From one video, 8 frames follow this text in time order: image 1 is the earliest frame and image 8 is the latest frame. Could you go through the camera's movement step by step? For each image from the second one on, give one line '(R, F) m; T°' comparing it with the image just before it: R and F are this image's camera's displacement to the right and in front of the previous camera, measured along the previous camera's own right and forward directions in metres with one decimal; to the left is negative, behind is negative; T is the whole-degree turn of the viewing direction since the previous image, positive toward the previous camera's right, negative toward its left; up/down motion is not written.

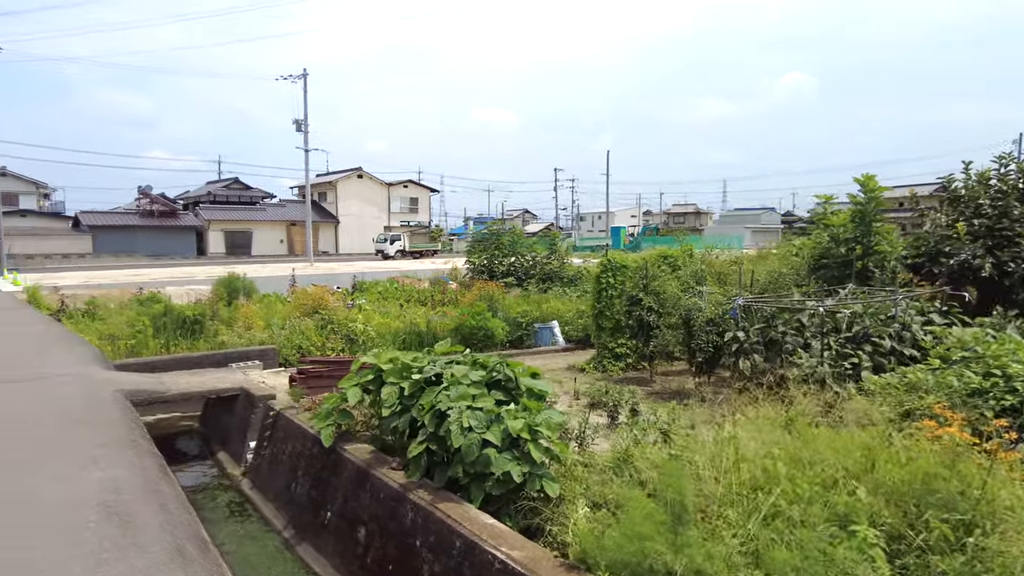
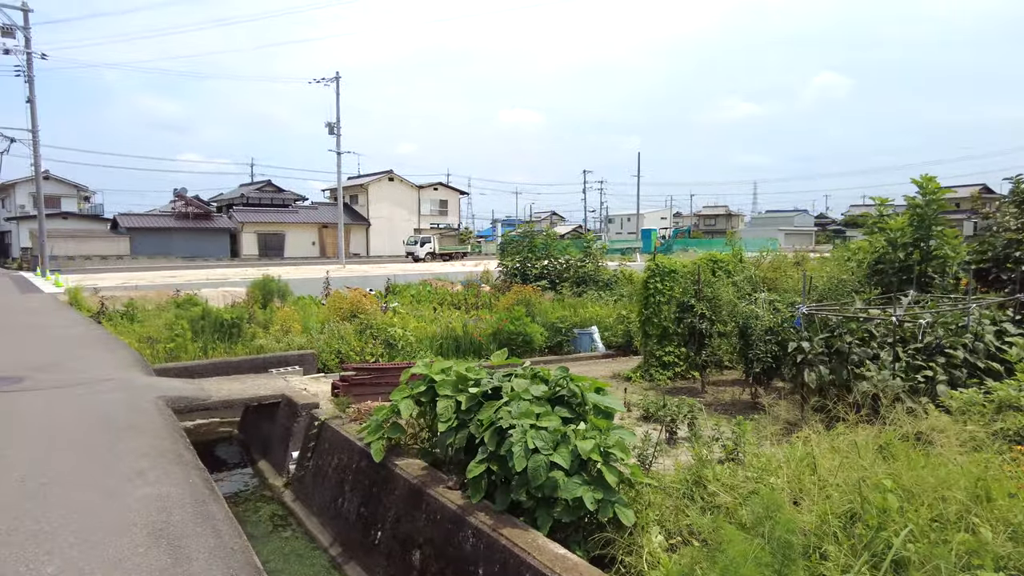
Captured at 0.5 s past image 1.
(-0.2, +0.2) m; -2°
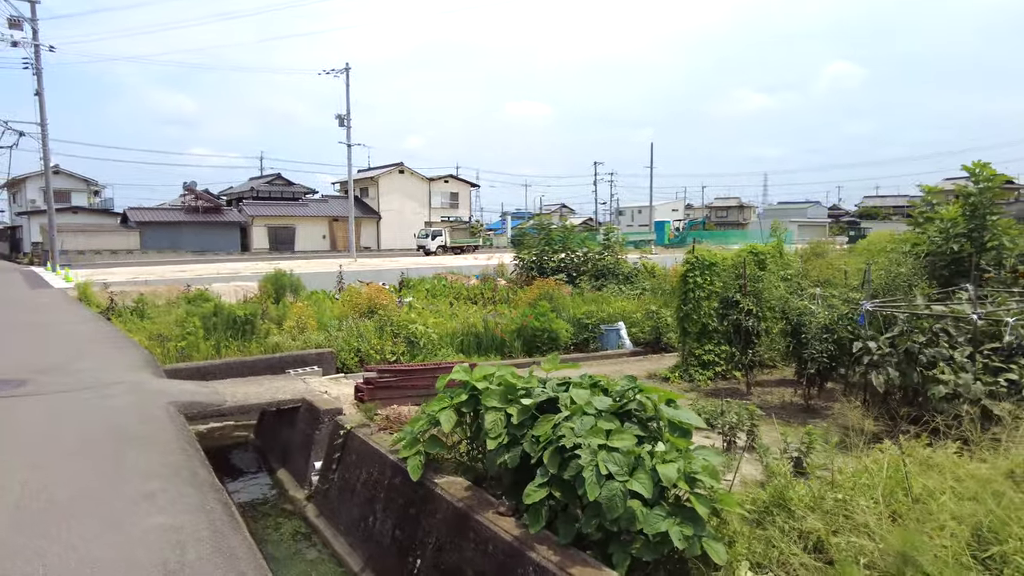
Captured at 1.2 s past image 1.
(-0.2, +0.4) m; -1°
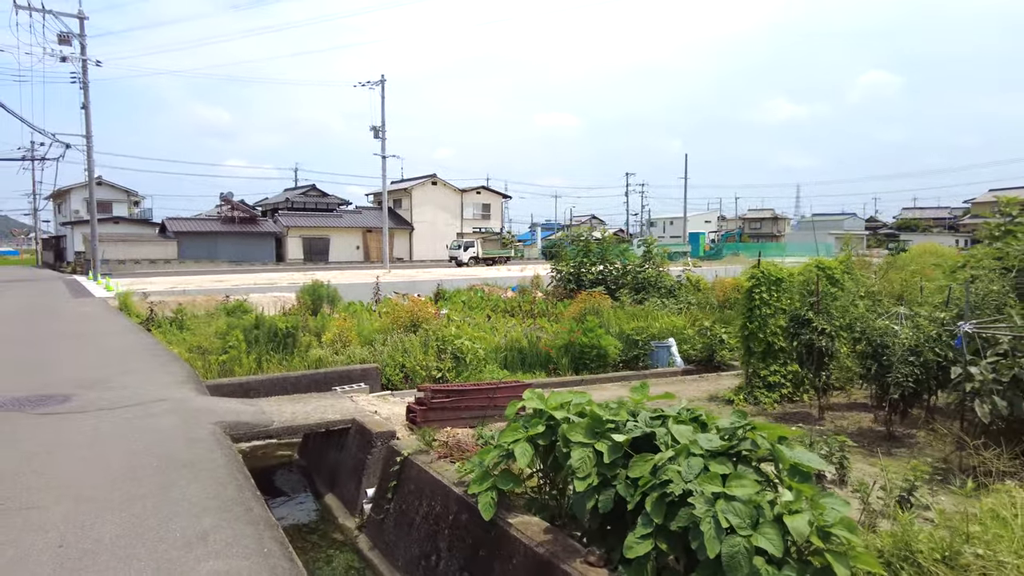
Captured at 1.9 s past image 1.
(-0.3, +0.3) m; -2°
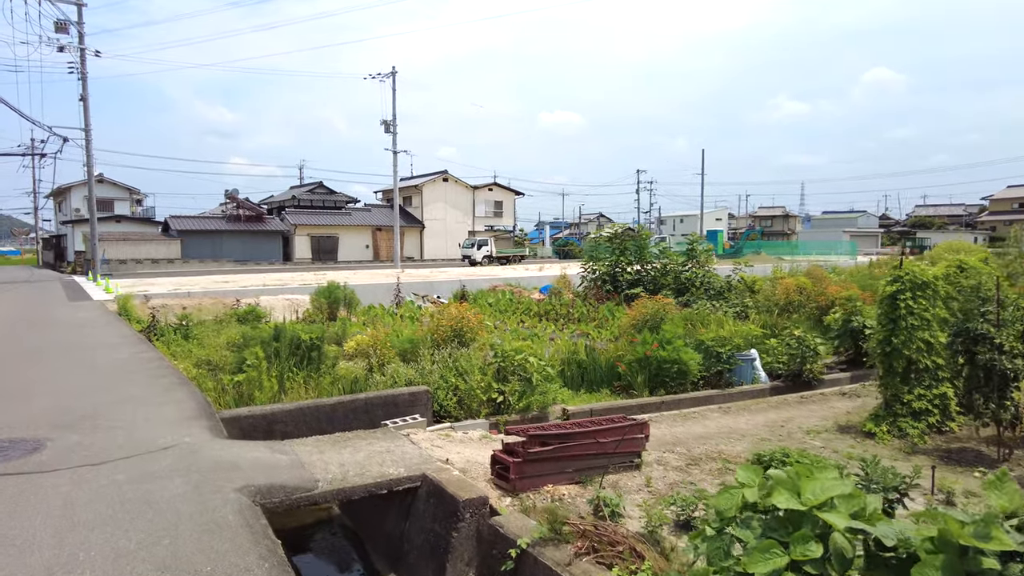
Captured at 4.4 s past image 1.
(-0.7, +1.3) m; 0°
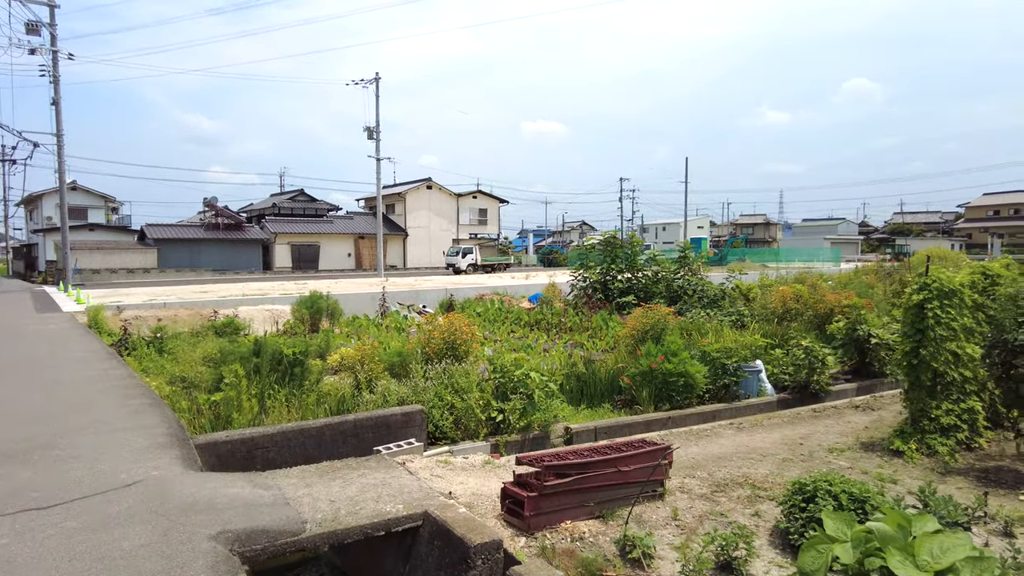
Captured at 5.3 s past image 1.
(-0.2, +0.4) m; +2°
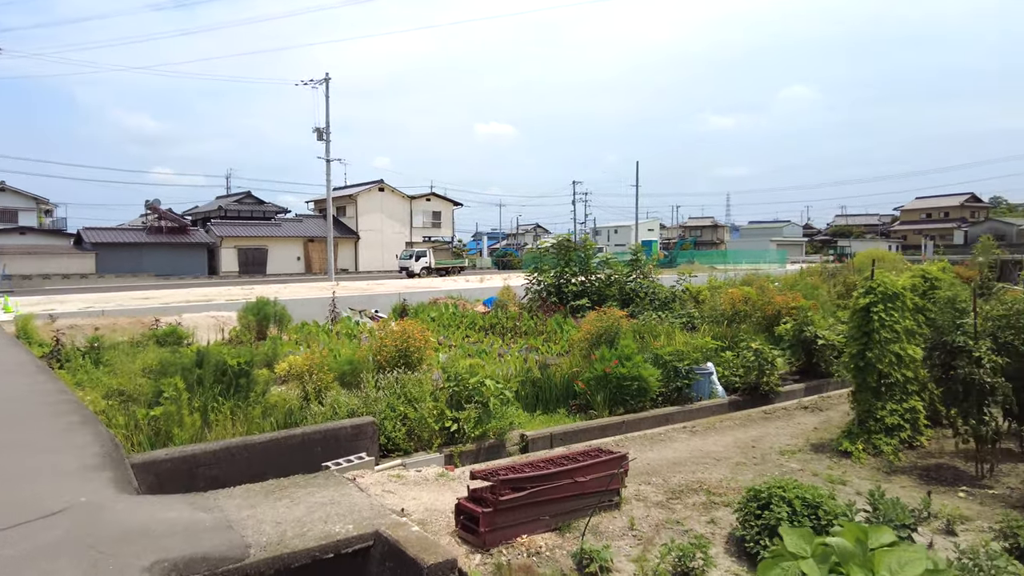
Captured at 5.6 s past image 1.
(0.0, +0.1) m; +4°
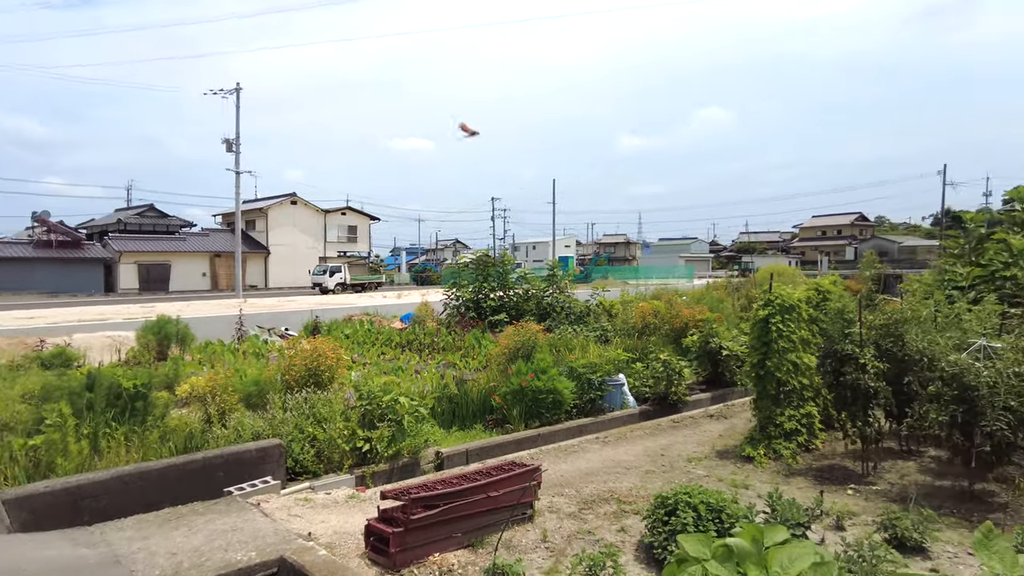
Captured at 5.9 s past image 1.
(0.0, 0.0) m; +7°
